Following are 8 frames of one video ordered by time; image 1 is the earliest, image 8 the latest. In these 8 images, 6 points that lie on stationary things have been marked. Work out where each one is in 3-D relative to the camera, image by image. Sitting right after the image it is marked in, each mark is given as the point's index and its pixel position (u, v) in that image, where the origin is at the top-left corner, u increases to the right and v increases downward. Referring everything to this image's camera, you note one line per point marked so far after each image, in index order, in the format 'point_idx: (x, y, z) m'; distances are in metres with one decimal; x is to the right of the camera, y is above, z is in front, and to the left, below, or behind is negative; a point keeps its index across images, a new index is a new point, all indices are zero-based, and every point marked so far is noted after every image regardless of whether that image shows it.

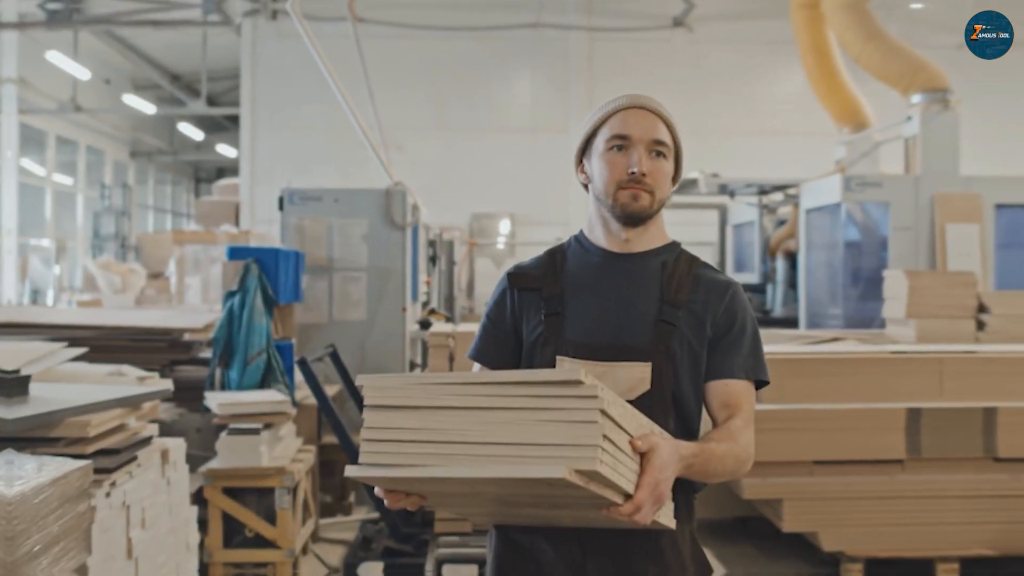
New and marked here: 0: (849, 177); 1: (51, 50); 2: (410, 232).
0: (+2.1, +0.7, +4.7) m
1: (-5.5, +2.8, +8.9) m
2: (-0.6, +0.3, +4.4) m
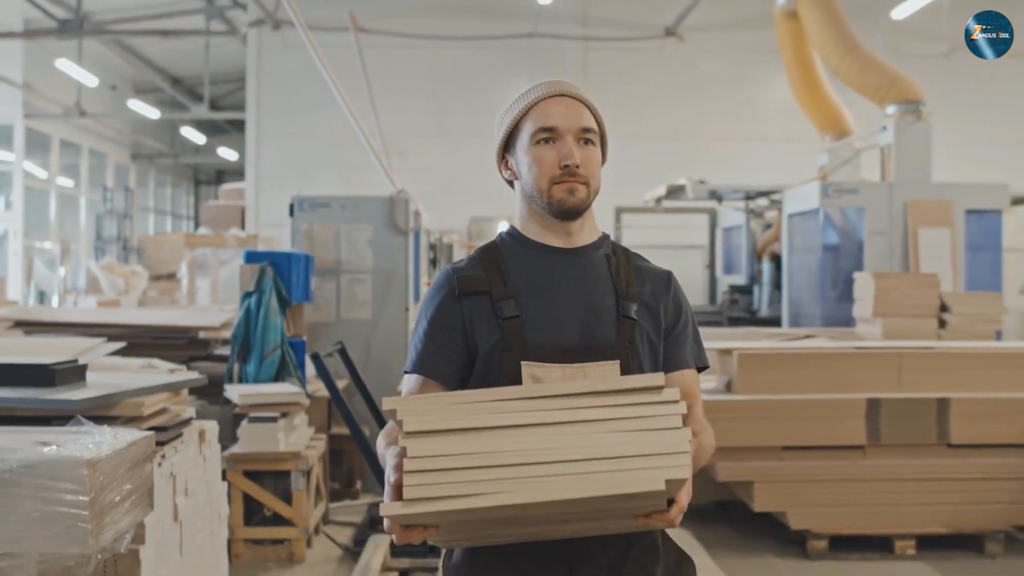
0: (+2.1, +0.7, +5.0) m
1: (-5.5, +2.8, +9.2) m
2: (-0.6, +0.3, +4.7) m
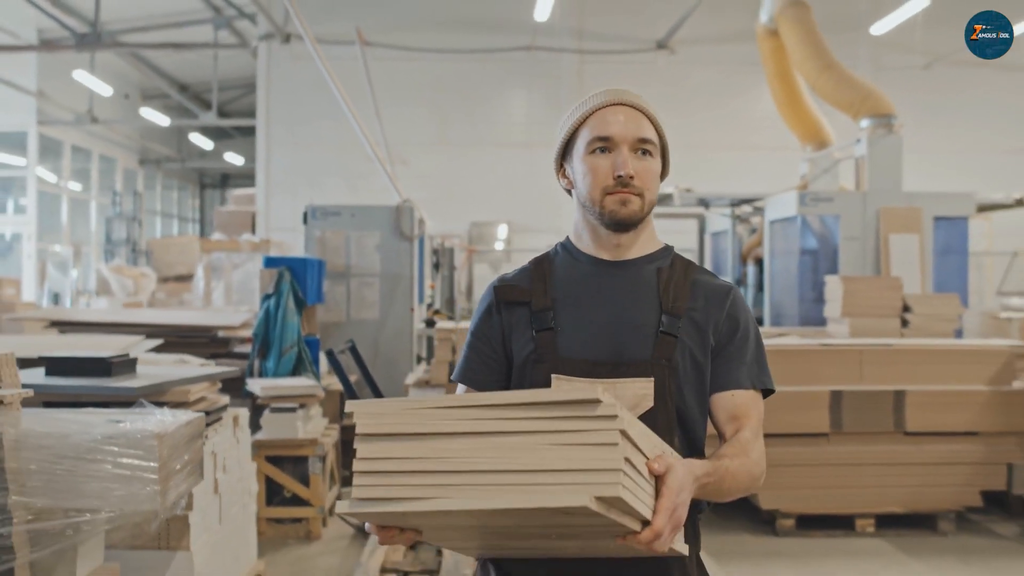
0: (+2.1, +0.7, +5.4) m
1: (-5.5, +2.8, +9.6) m
2: (-0.6, +0.3, +5.1) m
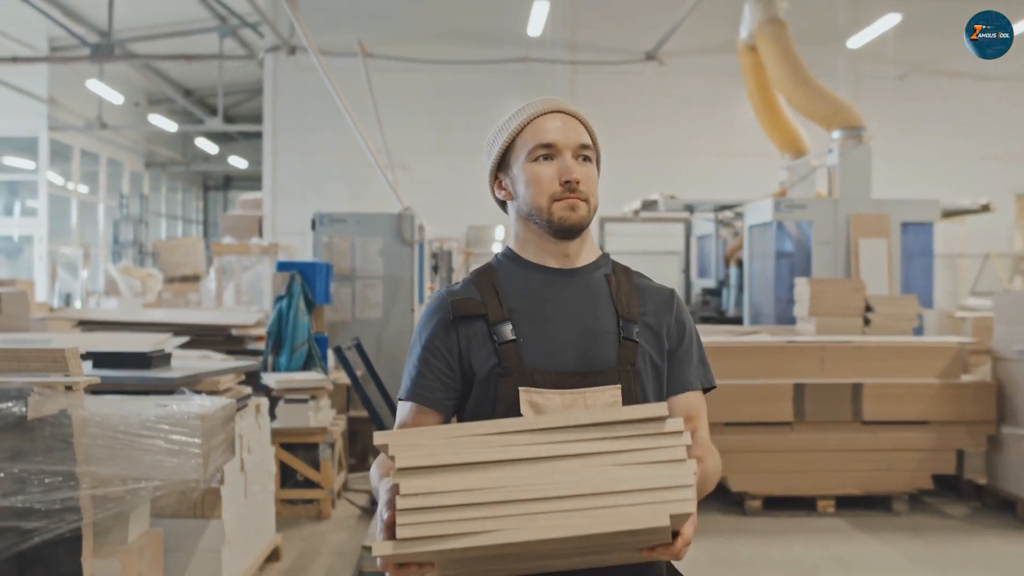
0: (+2.0, +0.7, +5.8) m
1: (-5.5, +2.8, +9.9) m
2: (-0.7, +0.3, +5.5) m
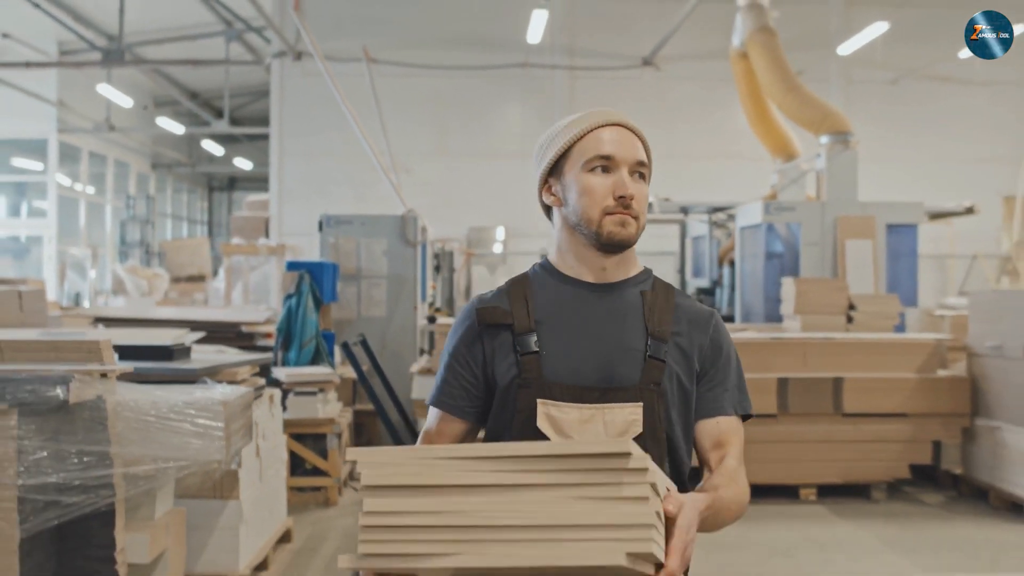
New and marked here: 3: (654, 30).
0: (+2.0, +0.7, +6.0) m
1: (-5.5, +2.8, +10.2) m
2: (-0.7, +0.3, +5.7) m
3: (+1.7, +3.1, +9.0) m
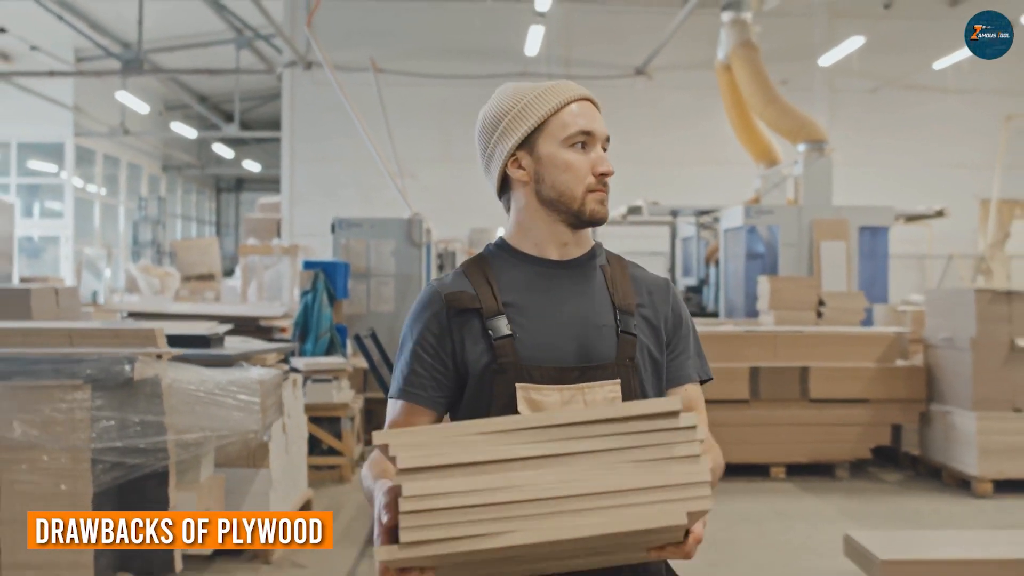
0: (+2.0, +0.7, +6.4) m
1: (-5.5, +2.8, +10.7) m
2: (-0.7, +0.3, +6.2) m
3: (+1.7, +3.1, +9.5) m
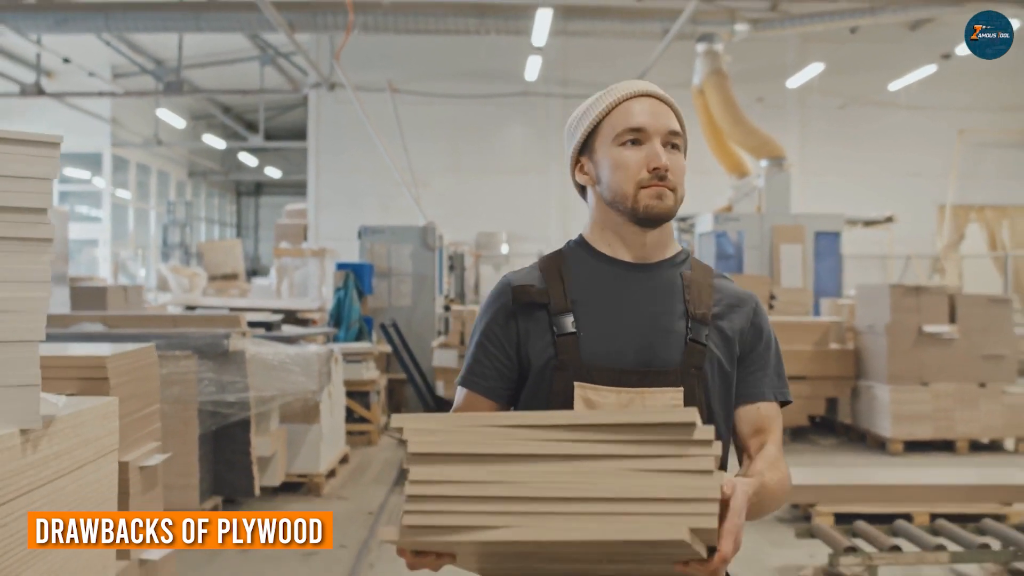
0: (+2.0, +0.7, +7.4) m
1: (-5.5, +2.8, +11.7) m
2: (-0.7, +0.4, +7.2) m
3: (+1.7, +3.1, +10.5) m
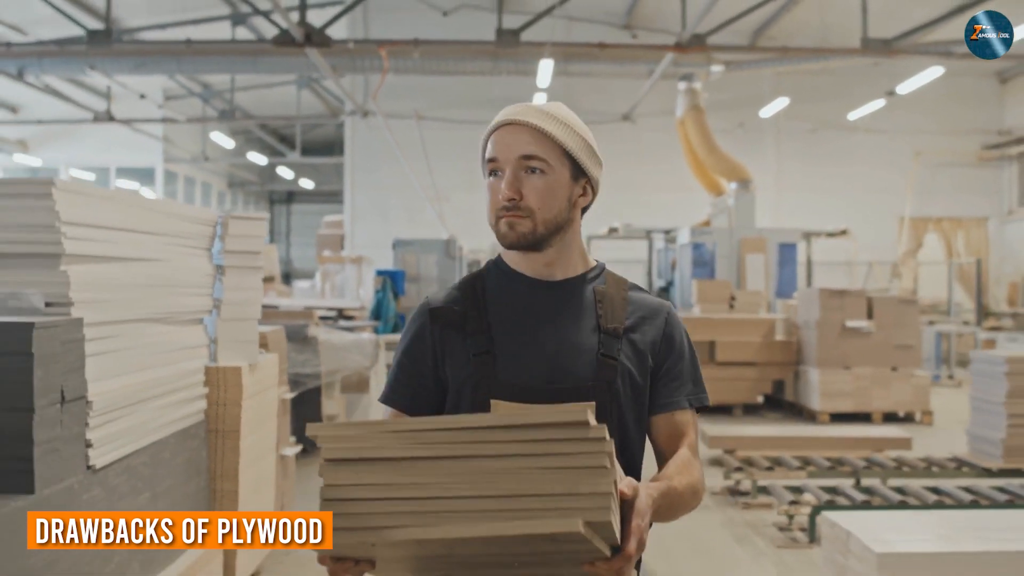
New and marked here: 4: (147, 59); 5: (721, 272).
0: (+2.1, +0.7, +8.8) m
1: (-5.3, +2.8, +13.3) m
2: (-0.6, +0.3, +8.7) m
3: (+1.9, +3.1, +11.9) m
4: (-4.6, +2.9, +9.6) m
5: (+2.5, +0.2, +8.9) m
